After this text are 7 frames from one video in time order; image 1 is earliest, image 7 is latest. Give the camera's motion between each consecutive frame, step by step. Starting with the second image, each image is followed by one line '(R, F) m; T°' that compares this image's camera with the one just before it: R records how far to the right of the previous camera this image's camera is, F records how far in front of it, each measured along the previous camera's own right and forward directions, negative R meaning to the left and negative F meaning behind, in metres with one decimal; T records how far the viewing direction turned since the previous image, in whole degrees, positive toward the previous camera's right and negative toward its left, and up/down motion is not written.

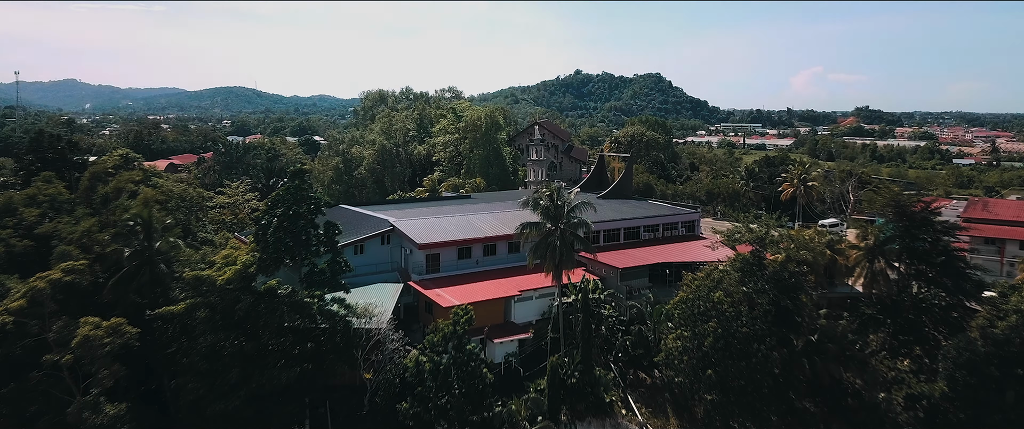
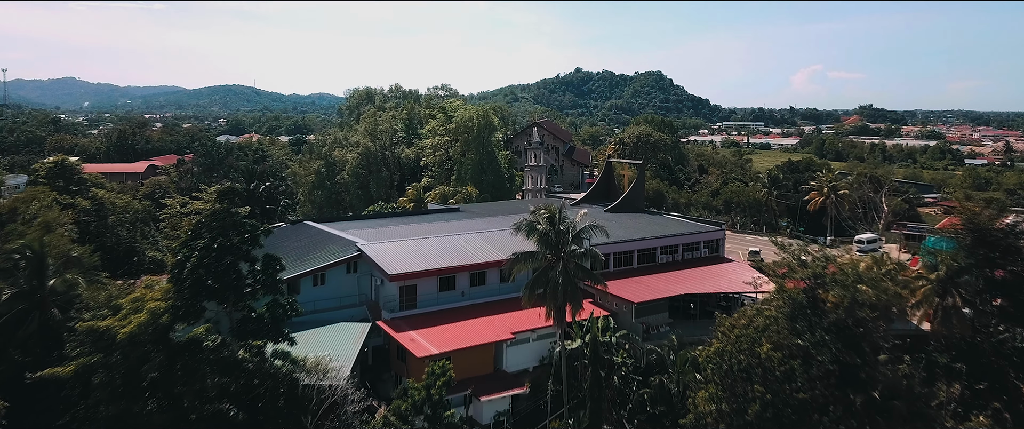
(+0.2, +4.8) m; 0°
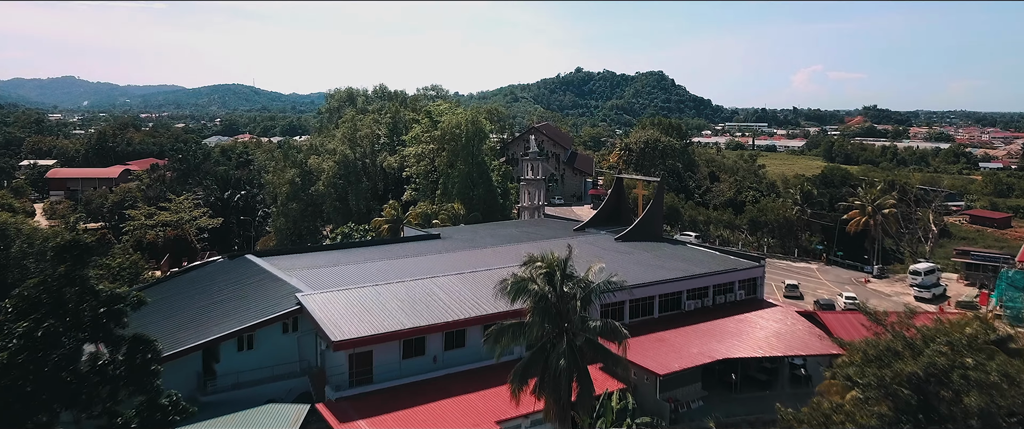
(+0.3, +5.5) m; 0°
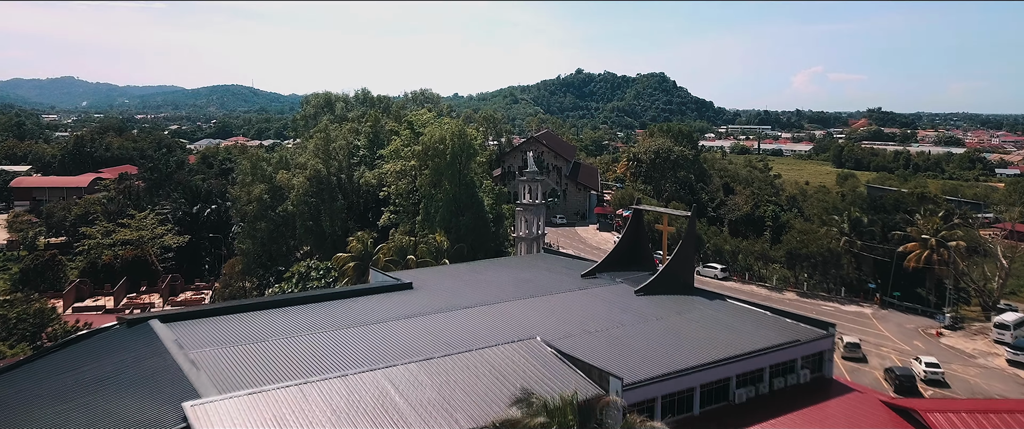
(+0.2, +5.7) m; 0°
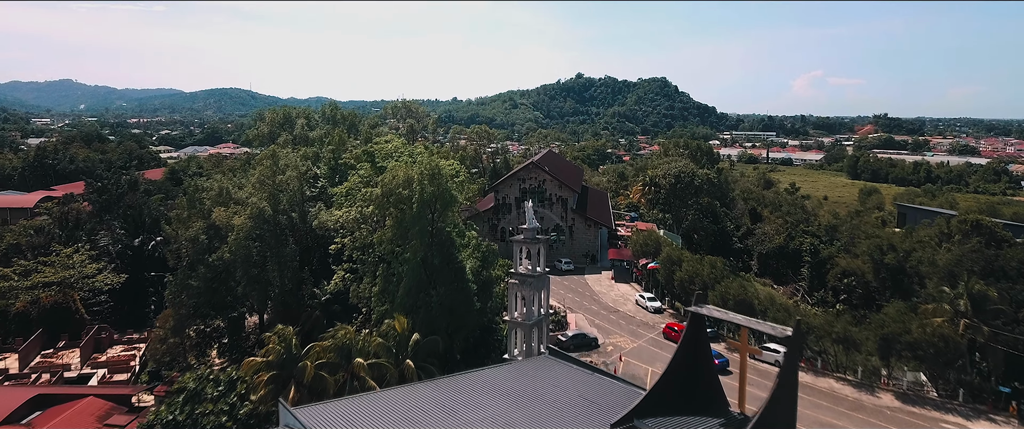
(+0.2, +8.5) m; 0°
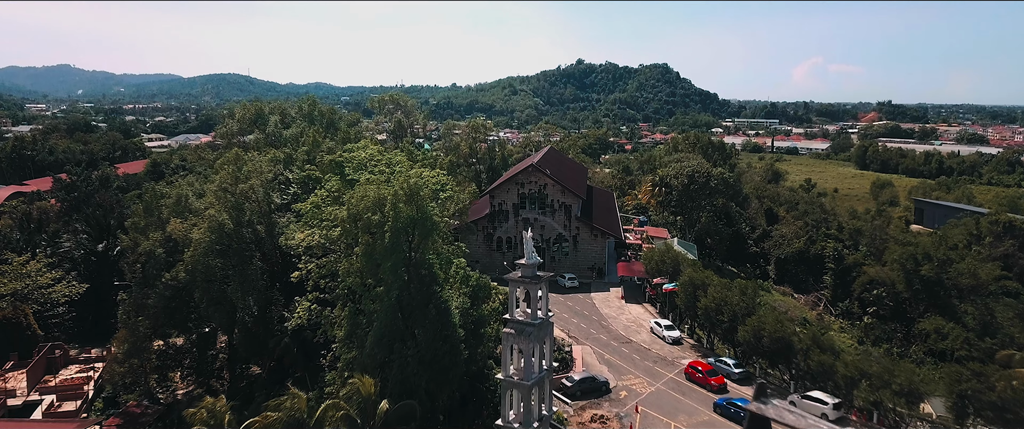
(+0.1, +4.2) m; 0°
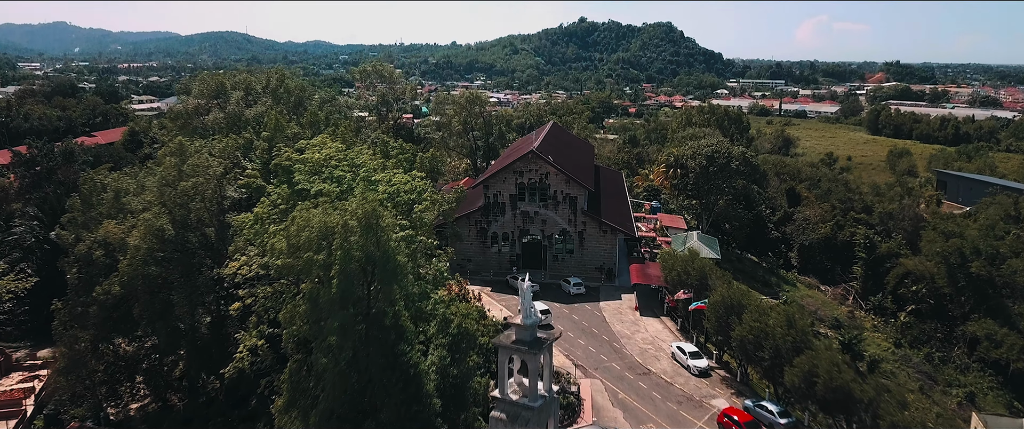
(+0.1, +4.6) m; 0°
